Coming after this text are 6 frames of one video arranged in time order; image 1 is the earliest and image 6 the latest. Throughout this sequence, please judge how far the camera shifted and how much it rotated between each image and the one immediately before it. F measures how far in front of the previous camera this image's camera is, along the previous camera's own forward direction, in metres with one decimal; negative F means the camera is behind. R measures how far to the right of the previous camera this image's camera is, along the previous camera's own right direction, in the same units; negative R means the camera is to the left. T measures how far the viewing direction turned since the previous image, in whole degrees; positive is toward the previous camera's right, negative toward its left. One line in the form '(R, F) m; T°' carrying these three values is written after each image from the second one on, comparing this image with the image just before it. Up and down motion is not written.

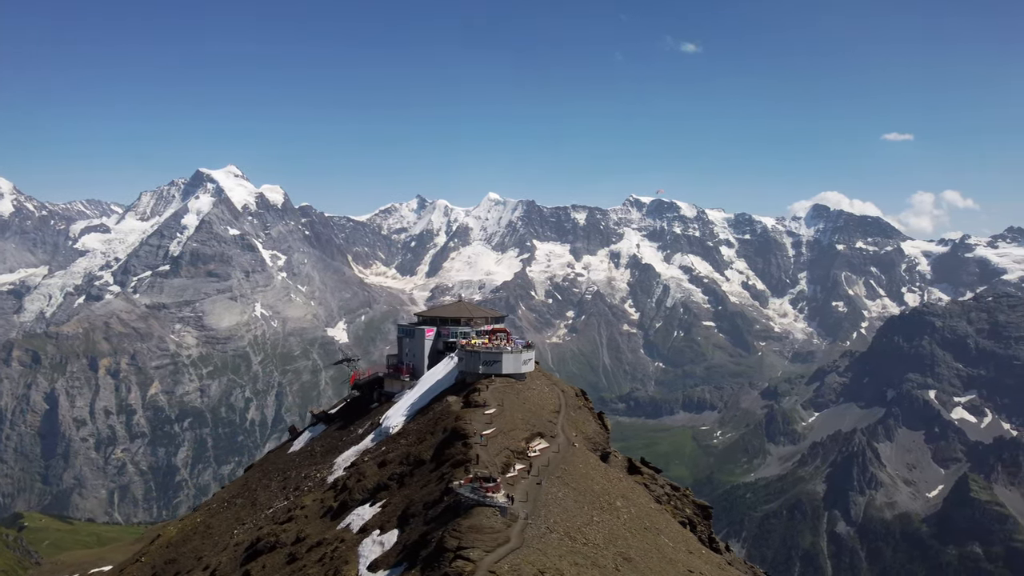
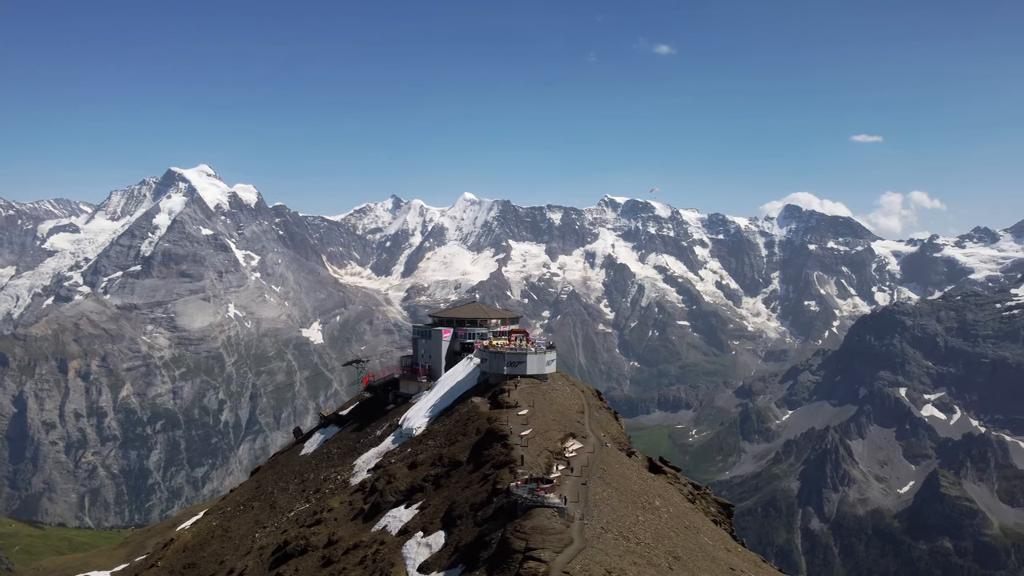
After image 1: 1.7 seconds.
(-2.1, -0.1) m; +2°
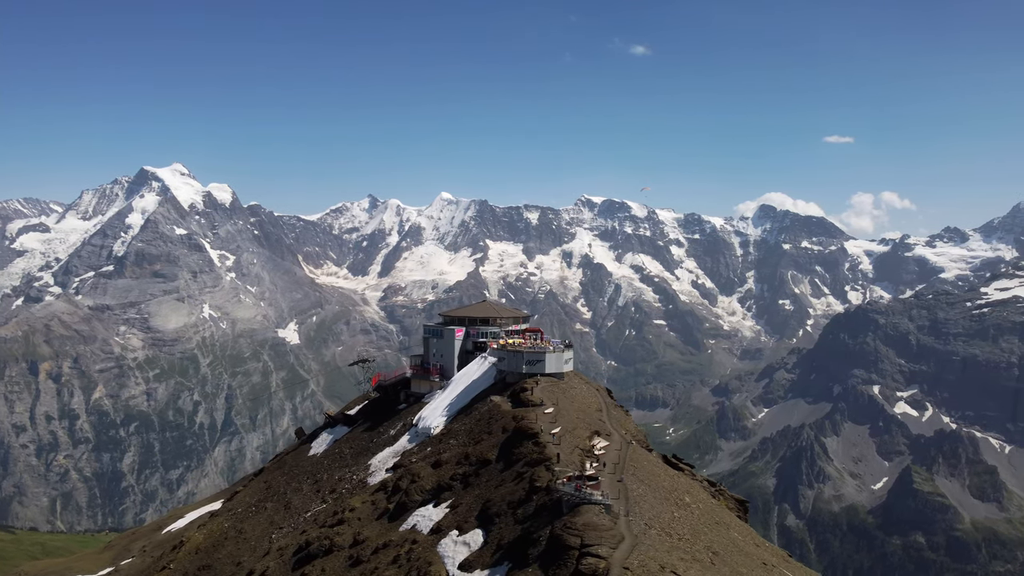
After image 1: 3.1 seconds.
(-1.8, 0.0) m; +1°
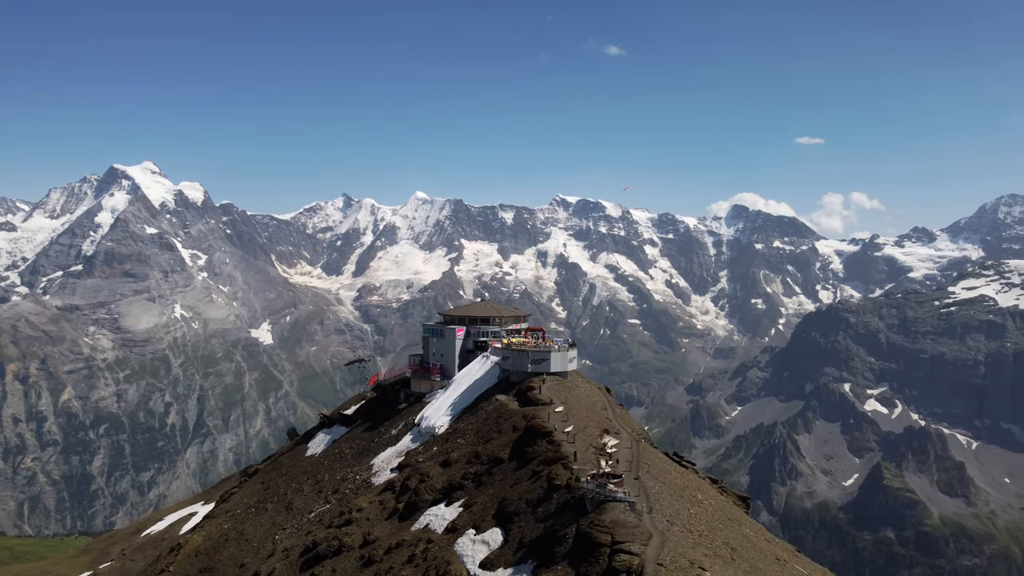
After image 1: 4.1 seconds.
(-1.3, -0.1) m; +2°
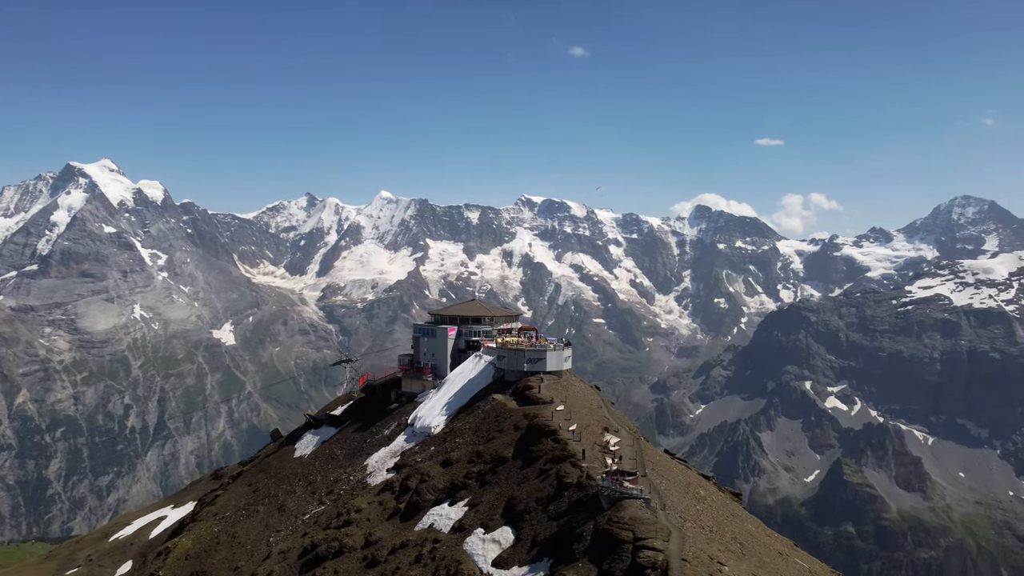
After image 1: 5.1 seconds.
(-1.3, -0.1) m; +2°
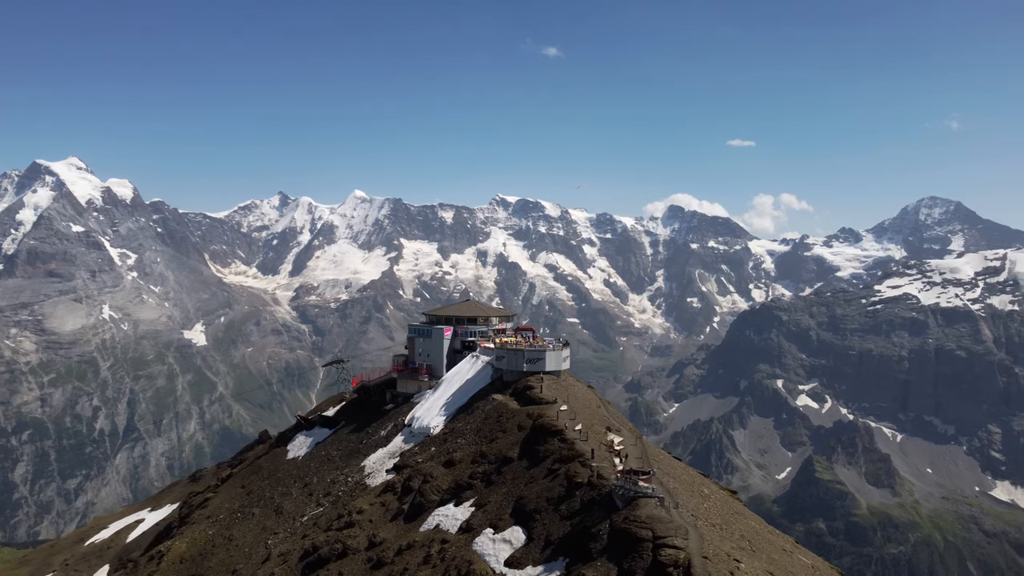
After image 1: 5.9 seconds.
(-1.1, -0.1) m; +2°
